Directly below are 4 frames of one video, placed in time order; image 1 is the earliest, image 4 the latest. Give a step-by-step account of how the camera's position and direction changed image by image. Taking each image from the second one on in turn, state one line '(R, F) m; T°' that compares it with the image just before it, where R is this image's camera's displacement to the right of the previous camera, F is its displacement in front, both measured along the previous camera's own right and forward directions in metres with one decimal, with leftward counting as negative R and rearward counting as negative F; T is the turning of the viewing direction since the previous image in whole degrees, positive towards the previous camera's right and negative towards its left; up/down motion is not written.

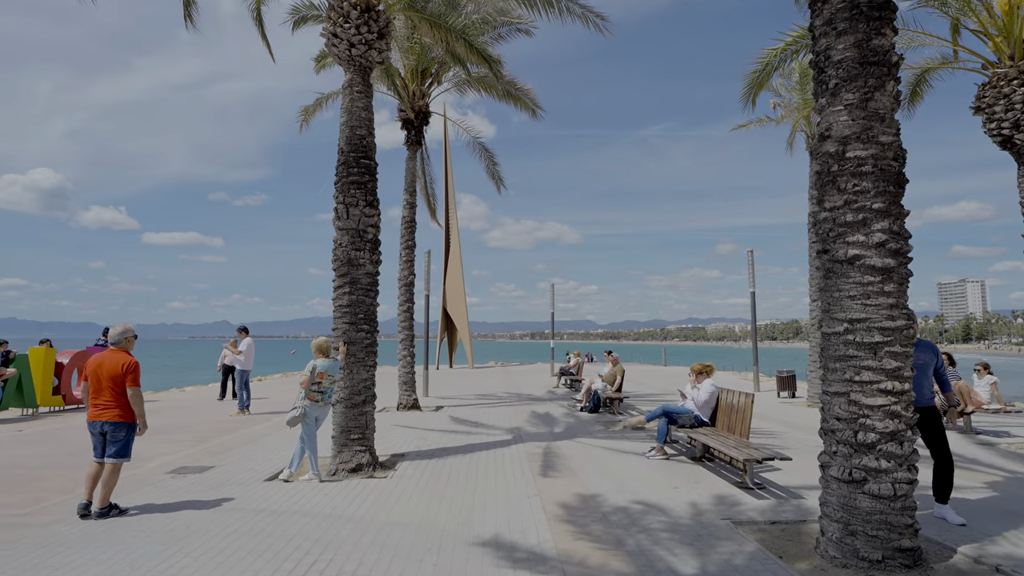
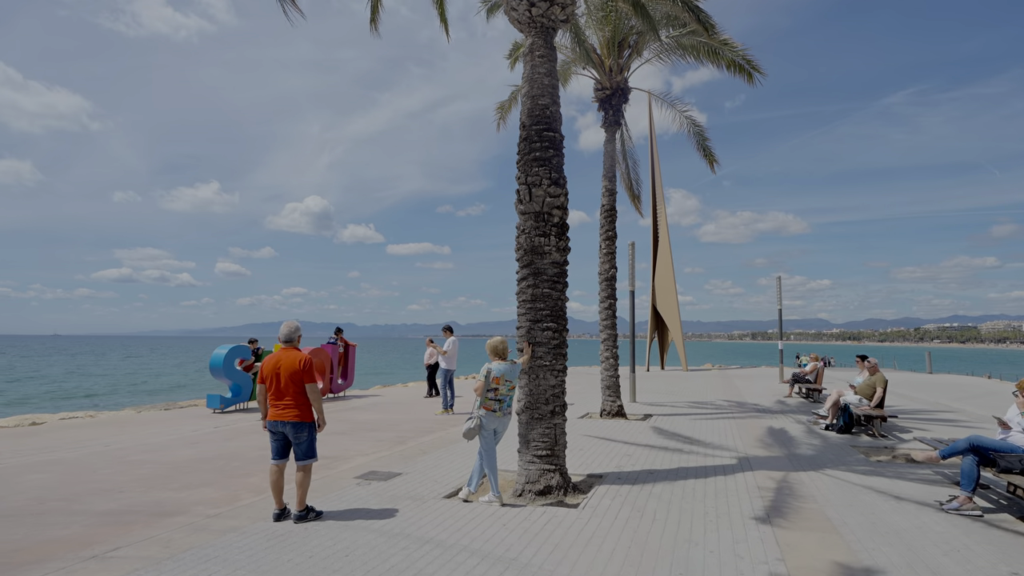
(0.0, +1.4) m; -20°
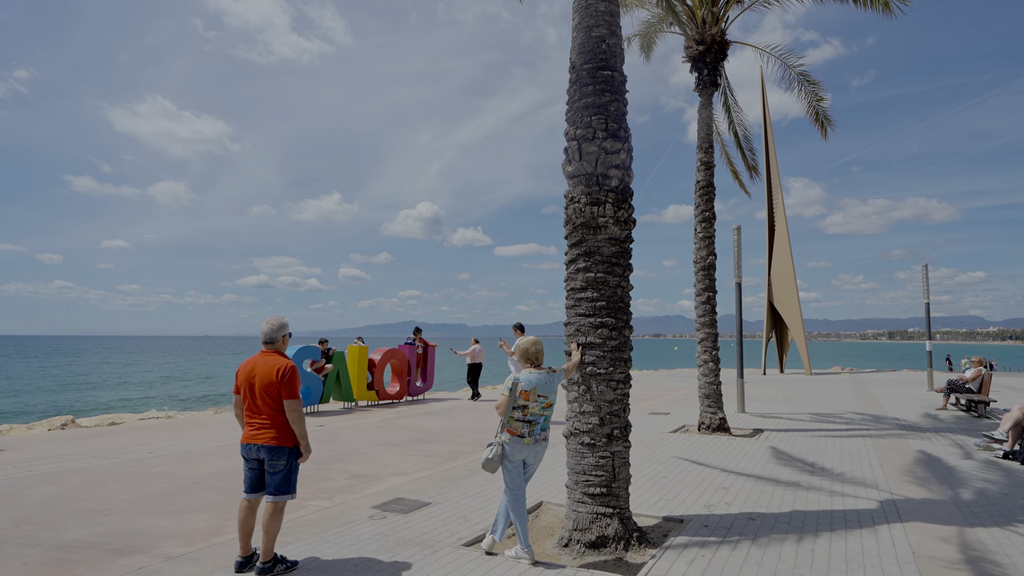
(+0.6, +1.6) m; -10°
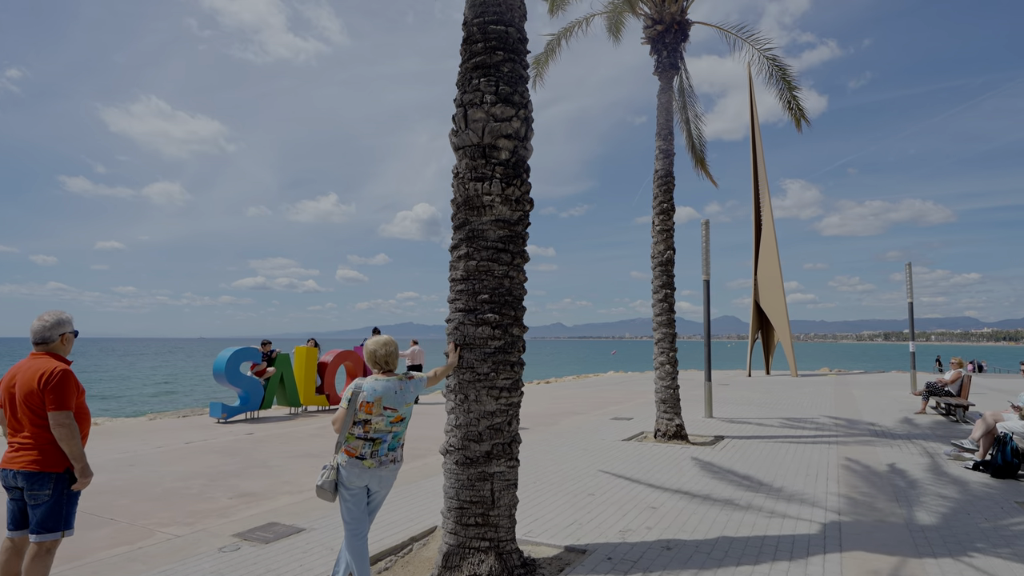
(+1.0, +0.8) m; 0°
